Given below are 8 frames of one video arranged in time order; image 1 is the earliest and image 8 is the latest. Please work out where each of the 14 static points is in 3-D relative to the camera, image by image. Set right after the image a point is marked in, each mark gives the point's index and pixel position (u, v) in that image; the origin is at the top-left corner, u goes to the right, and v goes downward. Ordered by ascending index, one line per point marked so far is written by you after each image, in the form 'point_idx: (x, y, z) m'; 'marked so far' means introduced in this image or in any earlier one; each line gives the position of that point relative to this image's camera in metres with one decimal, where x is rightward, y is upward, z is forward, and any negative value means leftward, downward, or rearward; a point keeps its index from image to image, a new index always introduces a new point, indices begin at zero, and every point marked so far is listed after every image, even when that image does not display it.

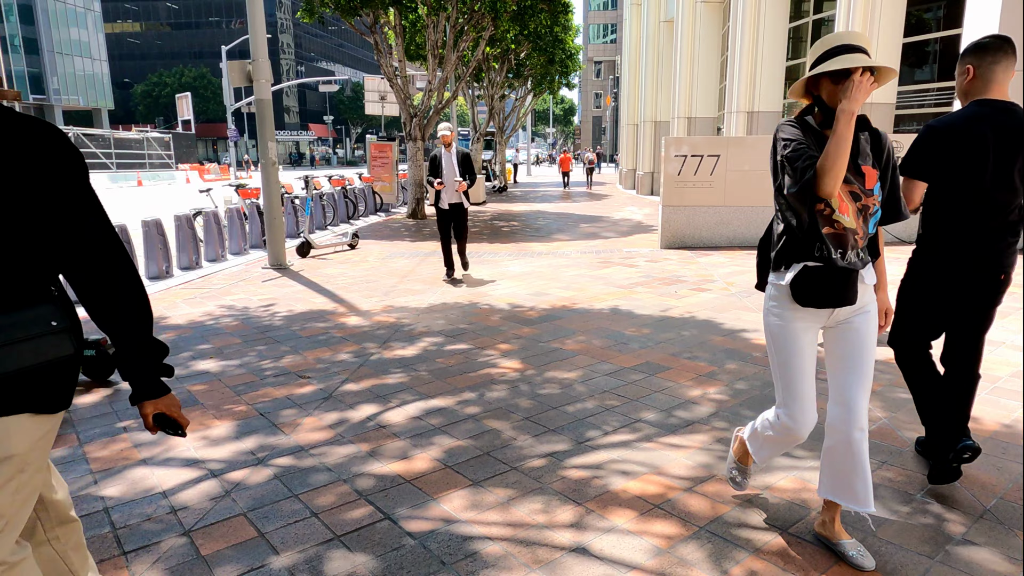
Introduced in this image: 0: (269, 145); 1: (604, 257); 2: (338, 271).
0: (-3.4, +2.0, +9.3) m
1: (+1.3, +0.4, +9.5) m
2: (-2.4, +0.2, +9.1) m
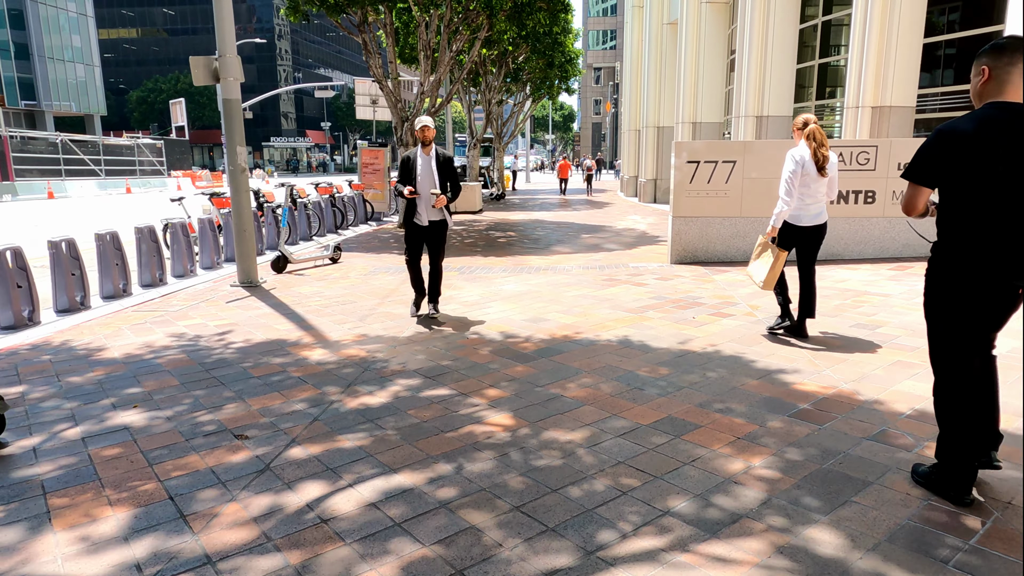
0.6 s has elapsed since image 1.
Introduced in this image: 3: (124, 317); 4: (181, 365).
0: (-3.4, +1.8, +8.4) m
1: (+1.2, +0.2, +8.6) m
2: (-2.4, 0.0, +8.2) m
3: (-4.0, -0.3, +6.8) m
4: (-2.5, -0.6, +5.1) m
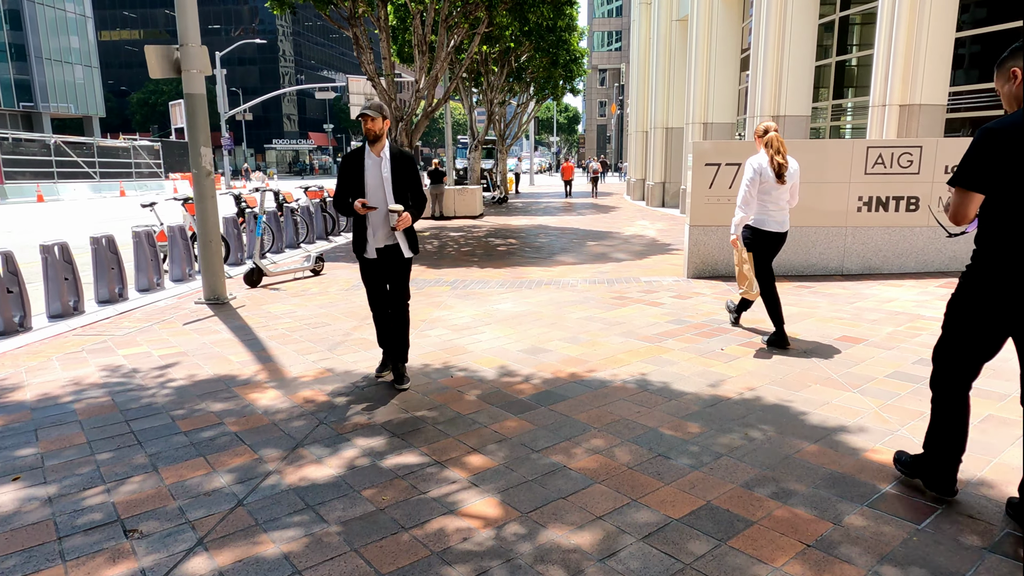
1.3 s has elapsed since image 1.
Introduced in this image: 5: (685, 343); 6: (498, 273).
0: (-3.5, +1.6, +7.5) m
1: (+1.2, 0.0, +7.6) m
2: (-2.5, -0.2, +7.3) m
3: (-4.0, -0.5, +5.9) m
4: (-2.6, -0.8, +4.1) m
5: (+1.4, -0.4, +5.2) m
6: (-0.2, +0.2, +9.3) m
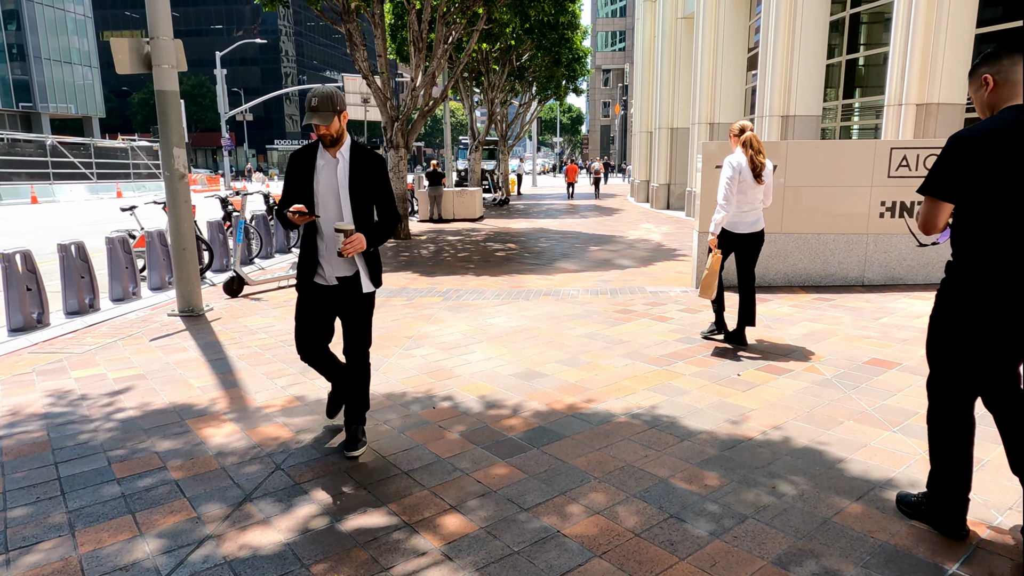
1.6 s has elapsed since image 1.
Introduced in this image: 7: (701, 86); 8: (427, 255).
0: (-3.5, +1.4, +7.0) m
1: (+1.2, -0.1, +7.1) m
2: (-2.5, -0.3, +6.8) m
3: (-4.1, -0.6, +5.4) m
4: (-2.6, -0.9, +3.6) m
5: (+1.3, -0.6, +4.7) m
6: (-0.2, +0.1, +8.8) m
7: (+5.6, +6.0, +19.6) m
8: (-1.5, +0.6, +12.0) m
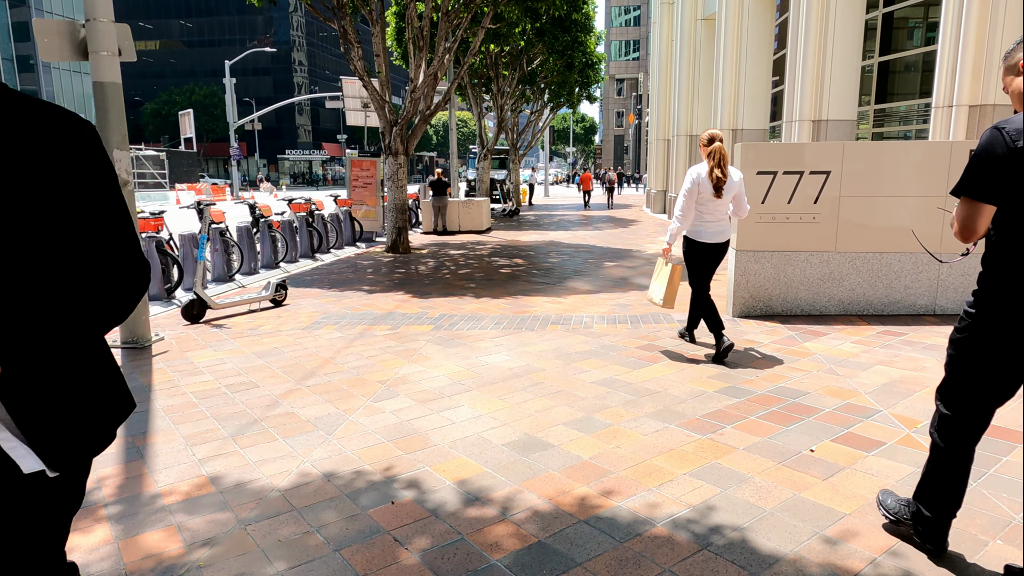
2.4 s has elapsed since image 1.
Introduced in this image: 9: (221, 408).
0: (-3.5, +1.2, +5.9) m
1: (+1.2, -0.4, +5.9) m
2: (-2.5, -0.6, +5.7) m
3: (-4.1, -0.8, +4.4) m
4: (-2.7, -1.1, +2.5) m
5: (+1.3, -0.8, +3.5) m
6: (-0.2, -0.2, +7.7) m
7: (+5.8, +5.5, +18.4) m
8: (-1.4, +0.3, +10.9) m
9: (-1.9, -0.8, +4.3) m
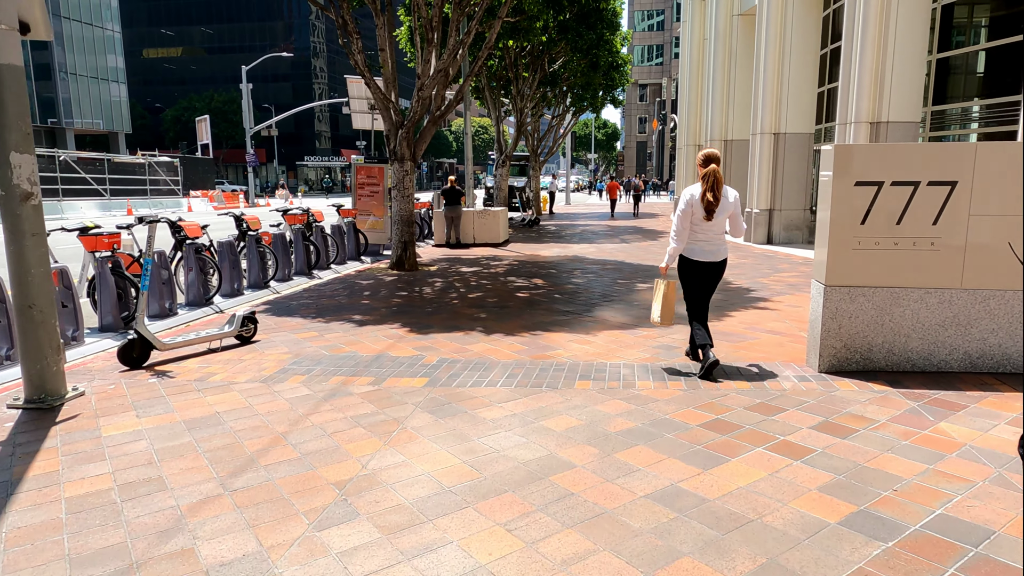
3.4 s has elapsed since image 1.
0: (-3.4, +0.9, +4.6) m
1: (+1.3, -0.7, +4.4) m
2: (-2.4, -0.9, +4.3) m
3: (-4.0, -1.1, +3.0) m
4: (-2.7, -1.4, +1.1) m
5: (+1.3, -1.1, +2.0) m
6: (0.0, -0.5, +6.2) m
7: (+6.4, +5.0, +16.8) m
8: (-1.1, -0.1, +9.5) m
9: (-1.8, -1.1, +2.9) m
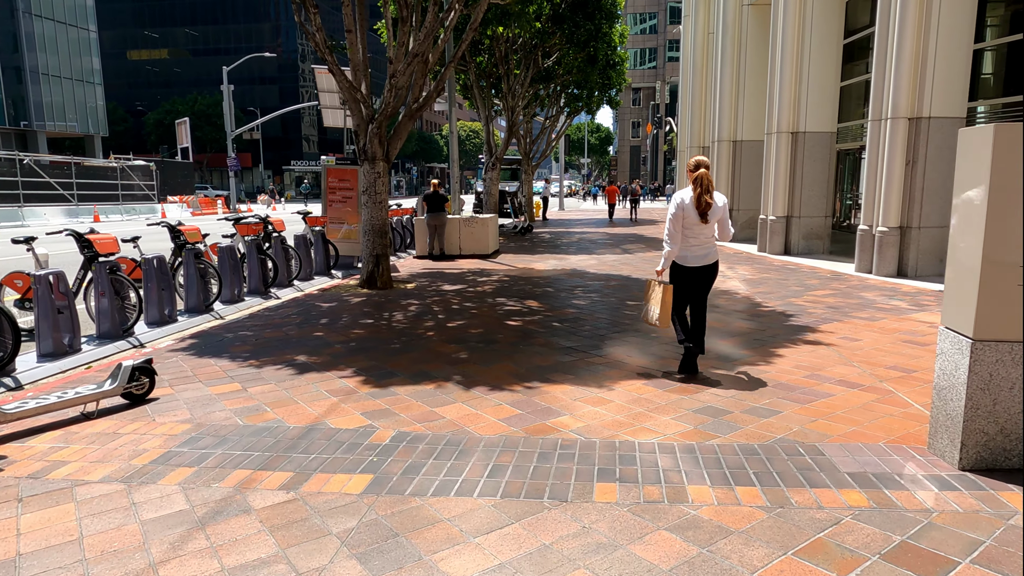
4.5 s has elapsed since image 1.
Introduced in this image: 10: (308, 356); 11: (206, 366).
0: (-3.4, +0.6, +2.8) m
1: (+1.2, -1.0, +2.7) m
2: (-2.5, -1.1, +2.6) m
3: (-4.1, -1.4, +1.3) m
4: (-2.7, -1.6, -0.6) m
5: (+1.3, -1.3, +0.3) m
6: (-0.1, -0.8, +4.5) m
7: (+6.1, +4.7, +15.3) m
8: (-1.3, -0.4, +7.8) m
9: (-1.9, -1.3, +1.2) m
10: (-1.9, -0.6, +6.2) m
11: (-2.7, -0.7, +5.8) m
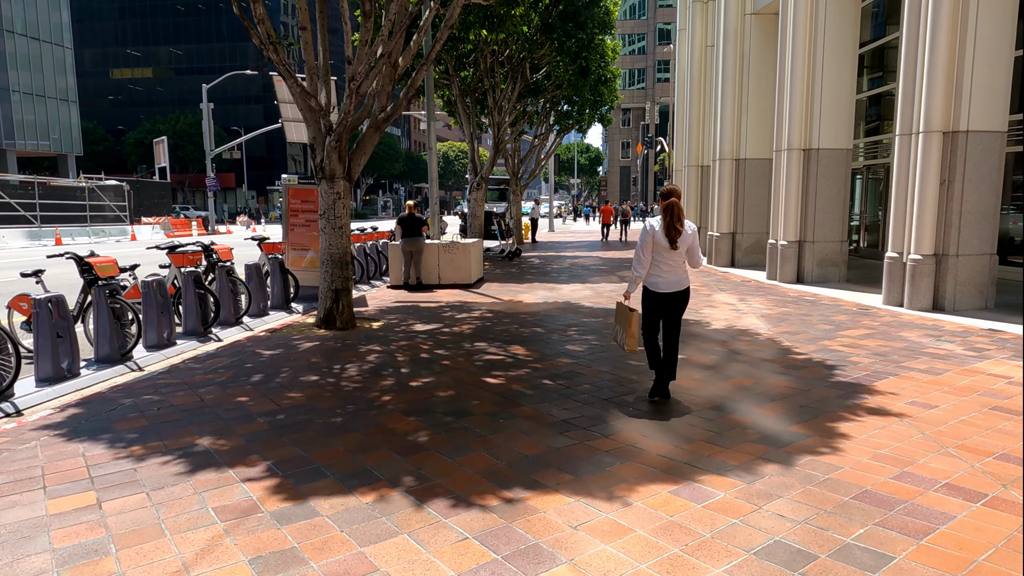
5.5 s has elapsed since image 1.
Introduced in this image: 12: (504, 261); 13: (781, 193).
0: (-3.5, +0.3, +1.3) m
1: (+1.1, -1.3, +1.2) m
2: (-2.6, -1.4, +1.0) m
3: (-4.2, -1.6, -0.4) m
4: (-2.8, -1.8, -2.2) m
5: (+1.2, -1.6, -1.2) m
6: (-0.2, -1.2, +3.0) m
7: (+5.8, +4.0, +14.0) m
8: (-1.5, -0.8, +6.2) m
9: (-2.0, -1.6, -0.4) m
10: (-2.1, -1.0, +4.6) m
11: (-2.8, -1.1, +4.2) m
12: (-0.3, +0.8, +19.7) m
13: (+5.8, +2.0, +14.3) m
